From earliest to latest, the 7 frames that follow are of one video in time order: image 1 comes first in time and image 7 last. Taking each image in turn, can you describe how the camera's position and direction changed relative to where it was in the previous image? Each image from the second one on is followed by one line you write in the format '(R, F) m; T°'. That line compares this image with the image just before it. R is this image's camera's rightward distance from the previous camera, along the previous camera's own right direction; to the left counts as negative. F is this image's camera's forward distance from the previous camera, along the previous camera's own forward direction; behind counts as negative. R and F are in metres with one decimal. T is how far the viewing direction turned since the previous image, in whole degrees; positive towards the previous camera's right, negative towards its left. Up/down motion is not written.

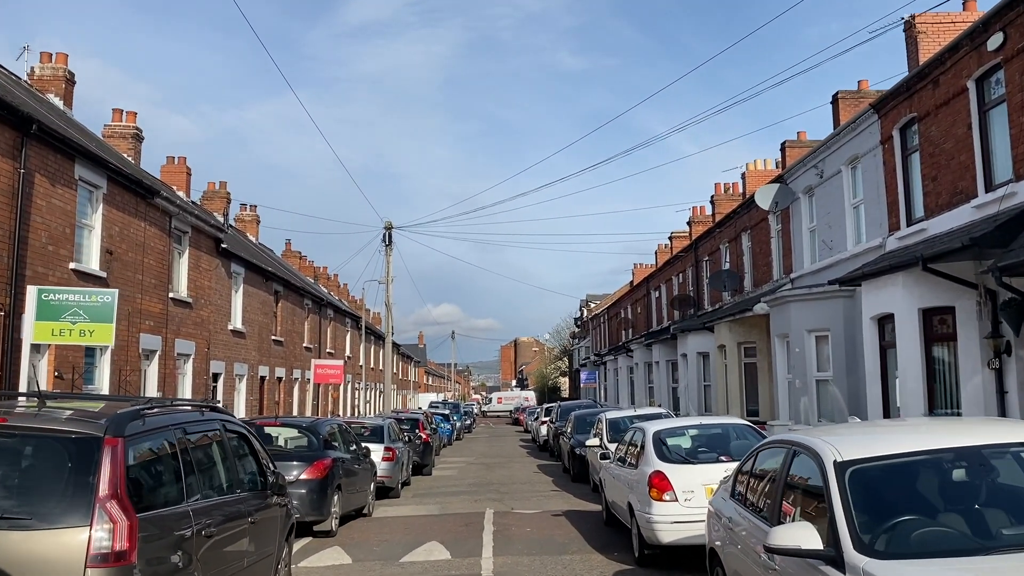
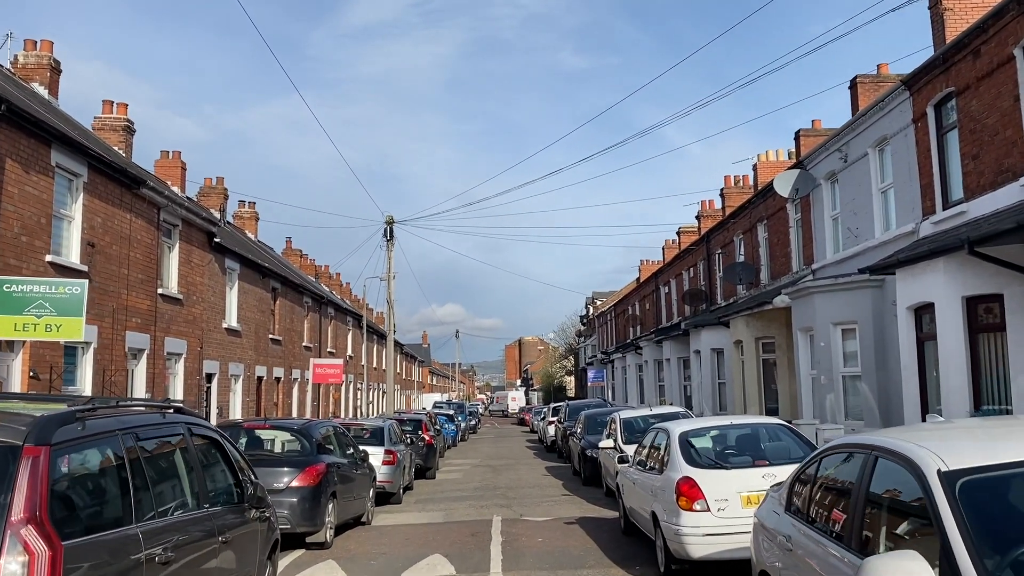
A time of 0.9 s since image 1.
(-0.1, +0.8) m; 0°
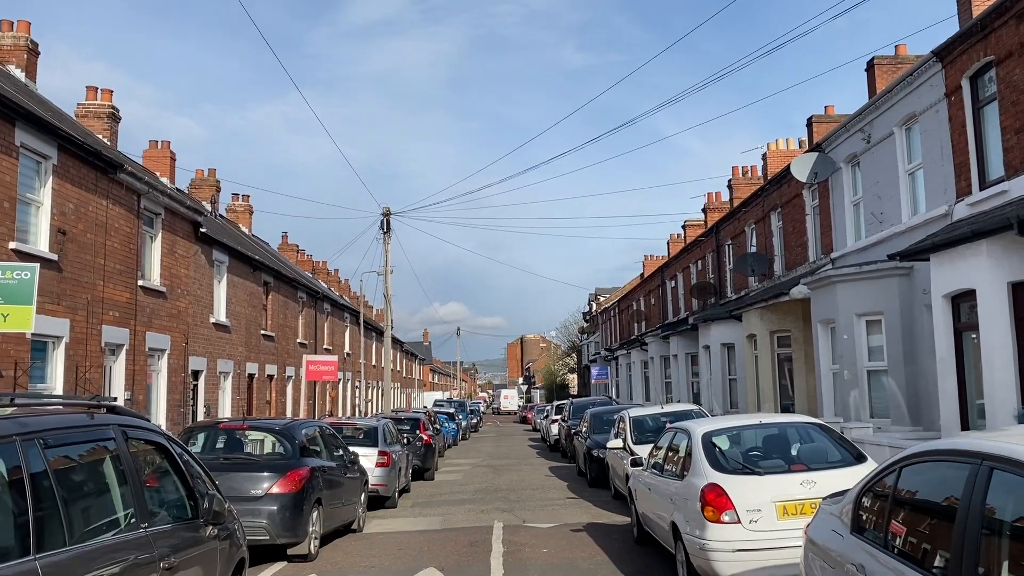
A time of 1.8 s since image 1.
(0.0, +0.9) m; 0°
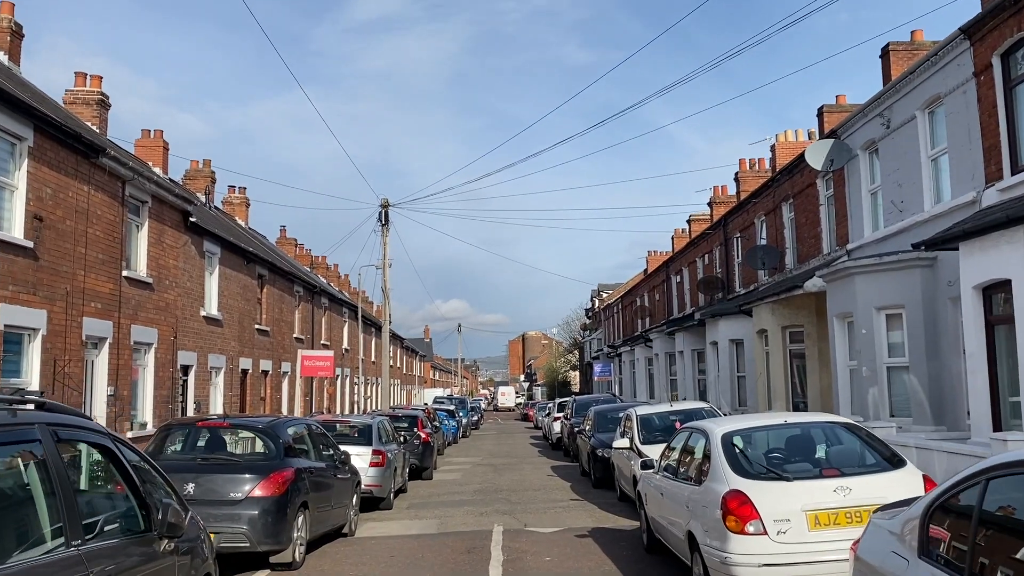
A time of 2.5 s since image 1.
(0.0, +0.6) m; 0°
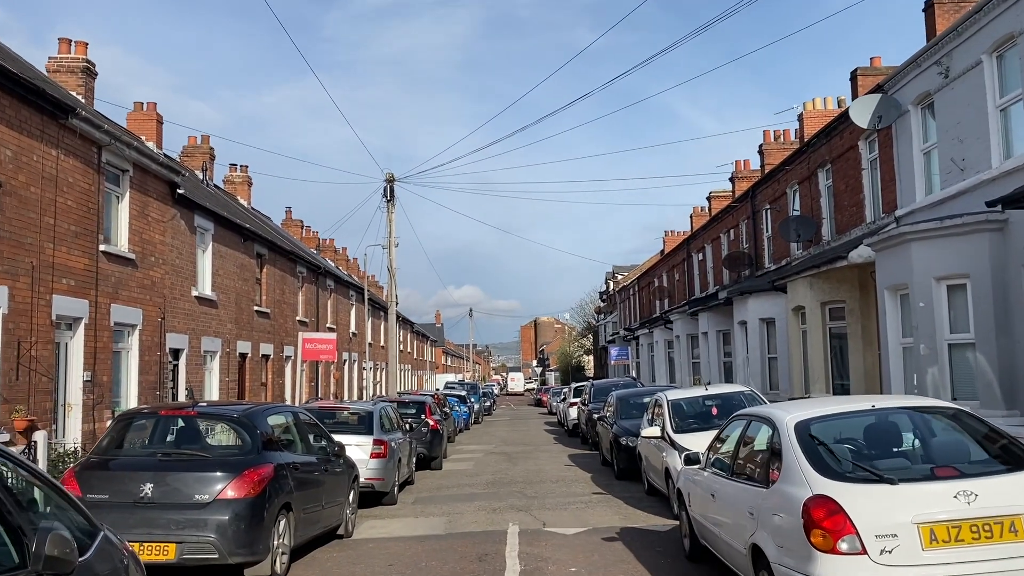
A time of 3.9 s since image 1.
(0.0, +1.3) m; -1°
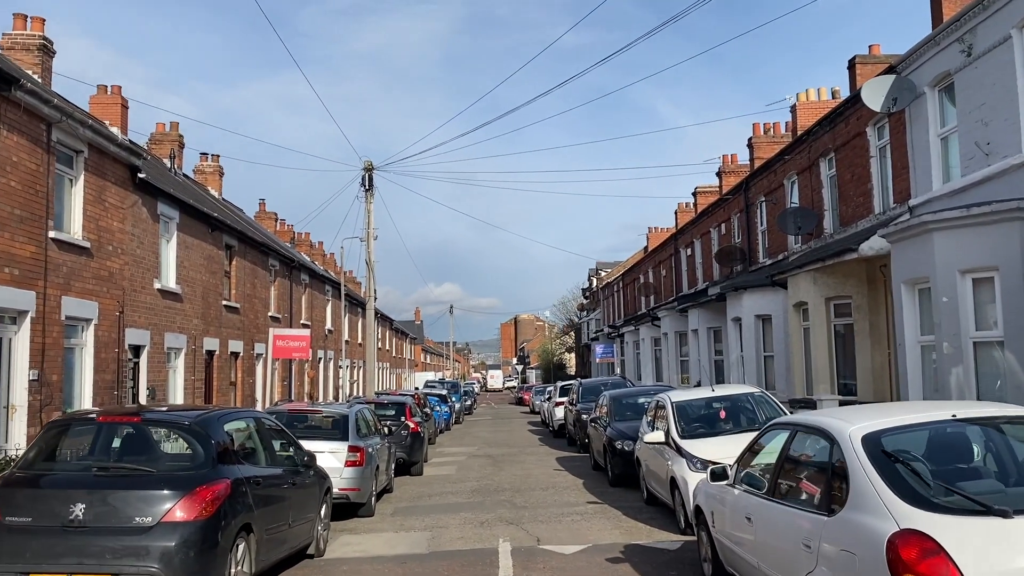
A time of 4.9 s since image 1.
(-0.1, +0.9) m; +1°
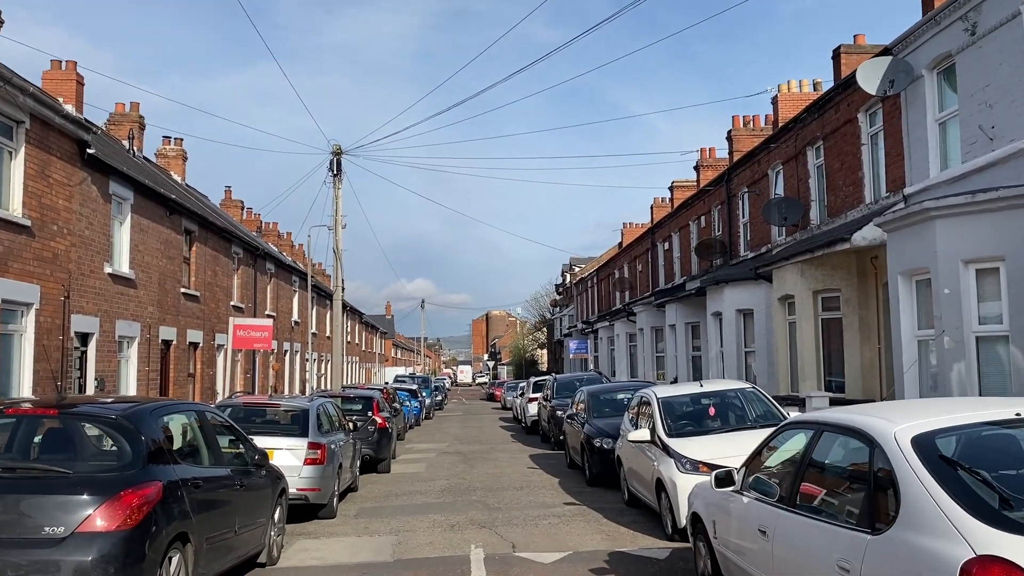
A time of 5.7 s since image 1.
(0.0, +0.7) m; +2°
